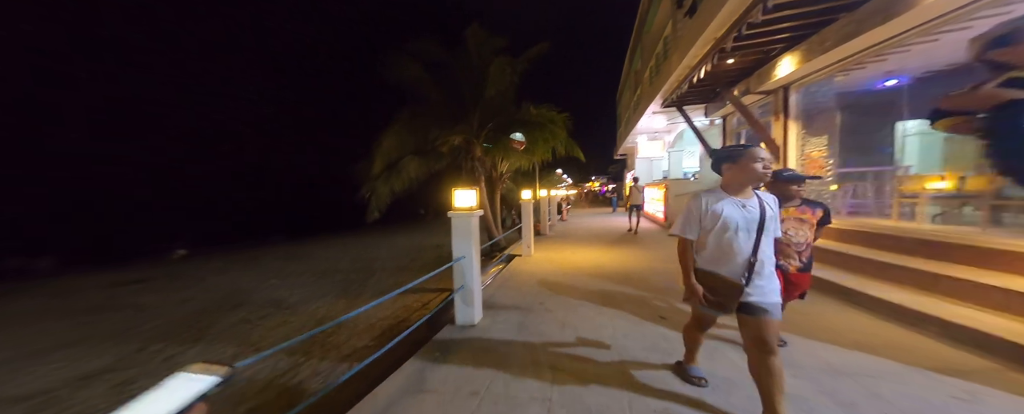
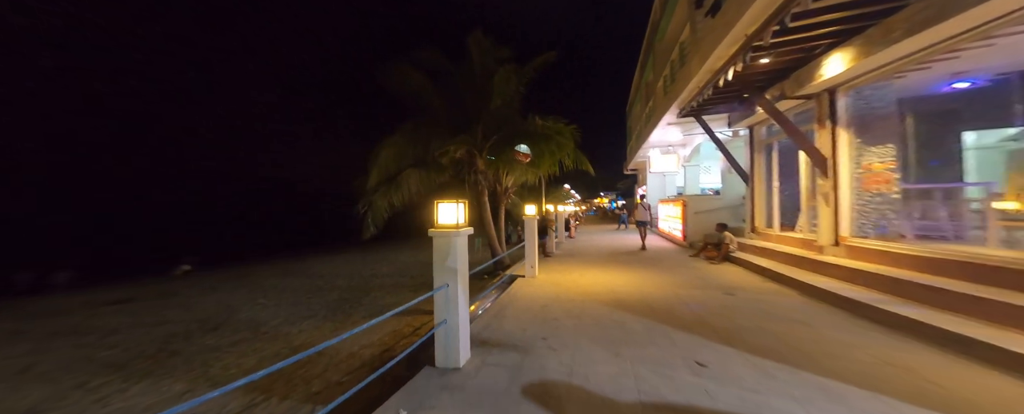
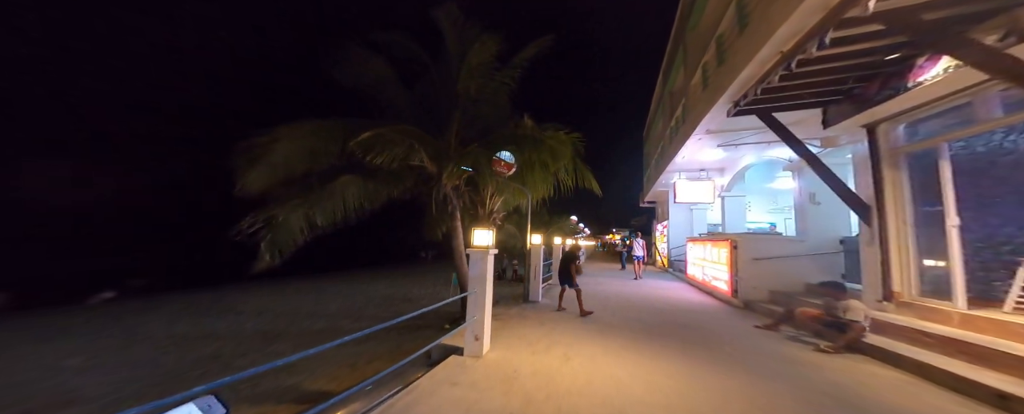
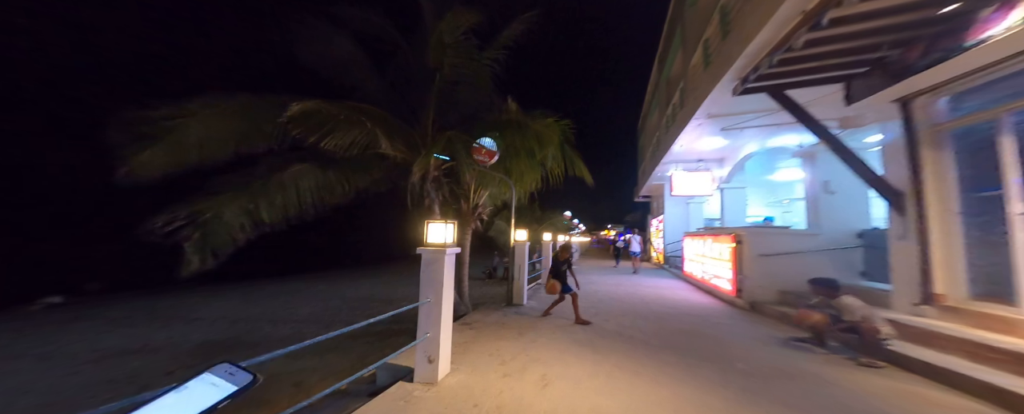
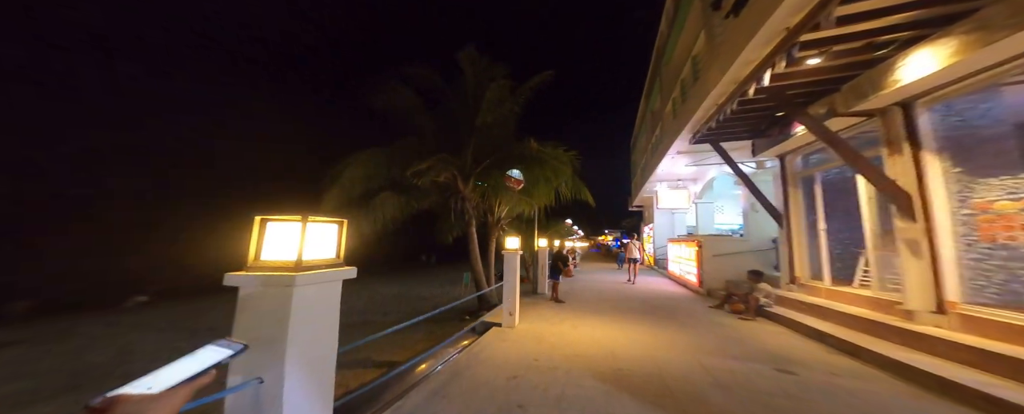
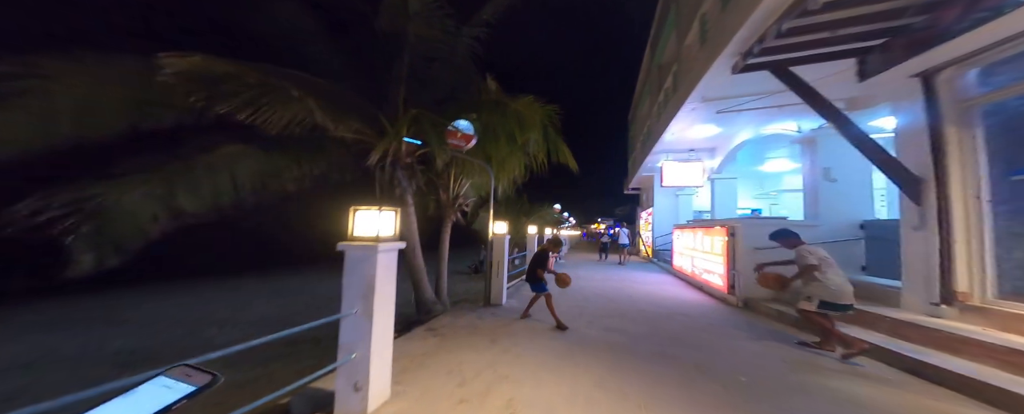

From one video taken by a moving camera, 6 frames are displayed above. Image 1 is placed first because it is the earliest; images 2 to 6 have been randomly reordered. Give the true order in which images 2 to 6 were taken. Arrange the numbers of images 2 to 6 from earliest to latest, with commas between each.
2, 5, 3, 4, 6
